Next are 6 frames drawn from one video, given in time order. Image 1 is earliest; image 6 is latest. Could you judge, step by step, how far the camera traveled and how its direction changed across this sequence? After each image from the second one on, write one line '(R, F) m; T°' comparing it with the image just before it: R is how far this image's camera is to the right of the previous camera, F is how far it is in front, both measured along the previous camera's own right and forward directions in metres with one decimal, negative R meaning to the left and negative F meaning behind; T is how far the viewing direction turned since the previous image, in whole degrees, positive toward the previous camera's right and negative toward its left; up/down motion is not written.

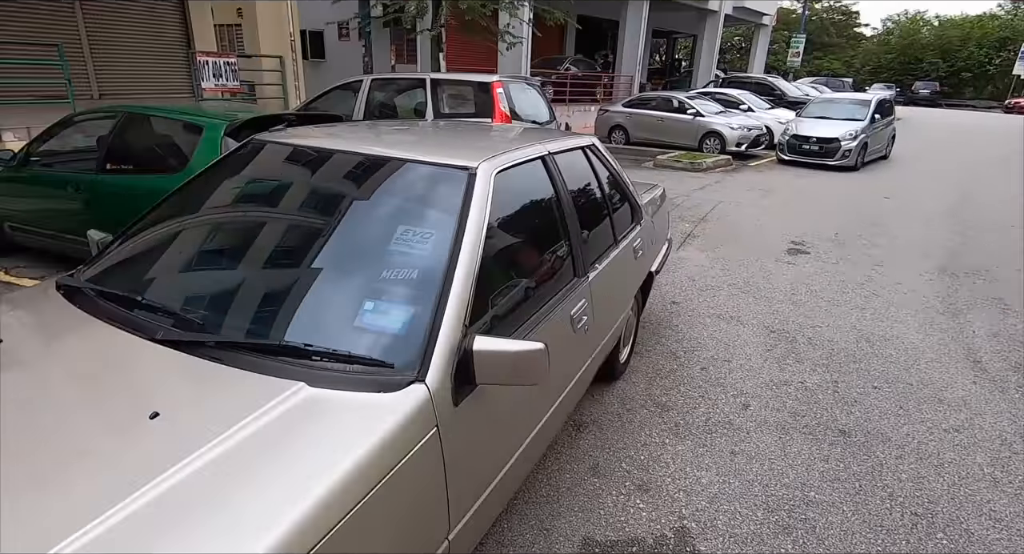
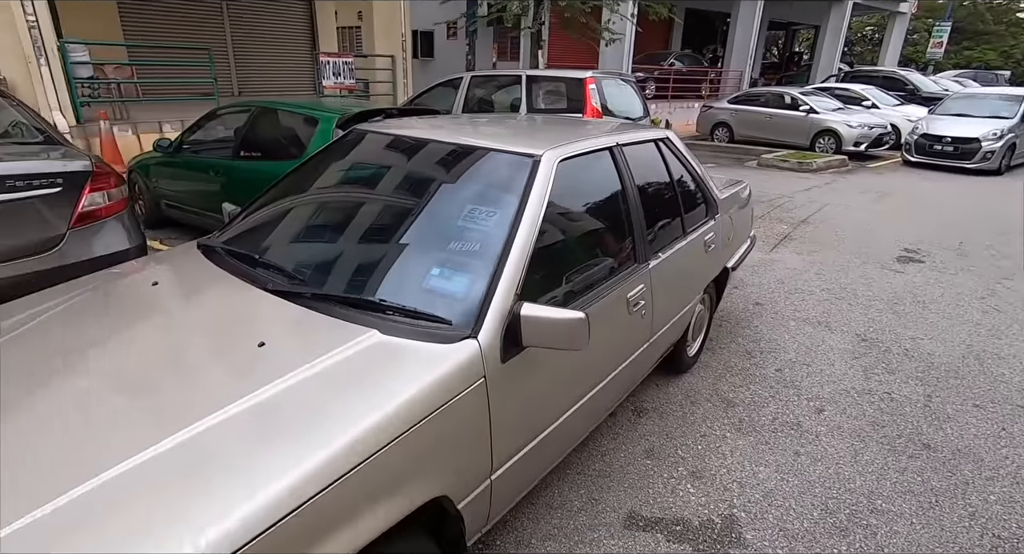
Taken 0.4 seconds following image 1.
(+0.1, -0.2) m; -10°
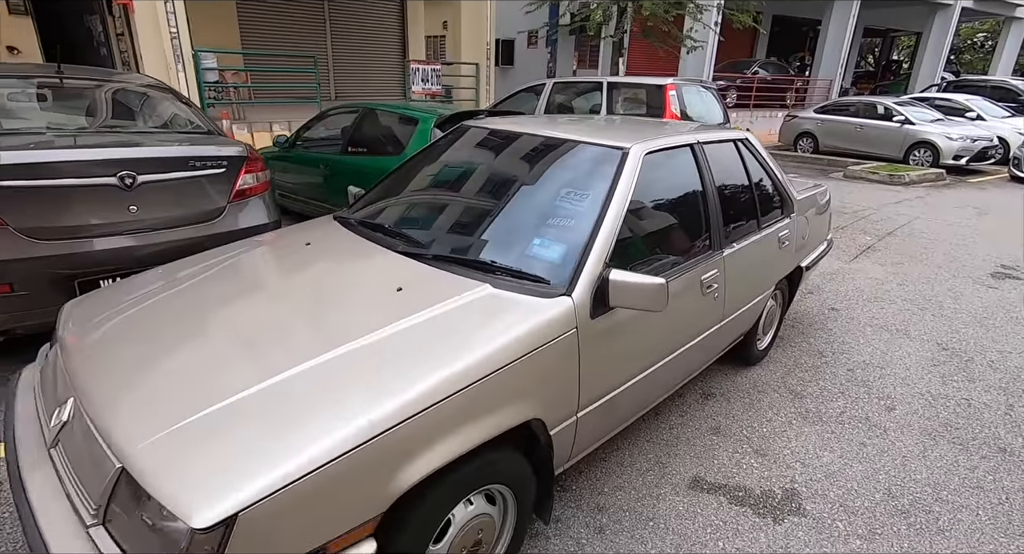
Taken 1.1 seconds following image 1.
(-0.1, -0.3) m; -7°
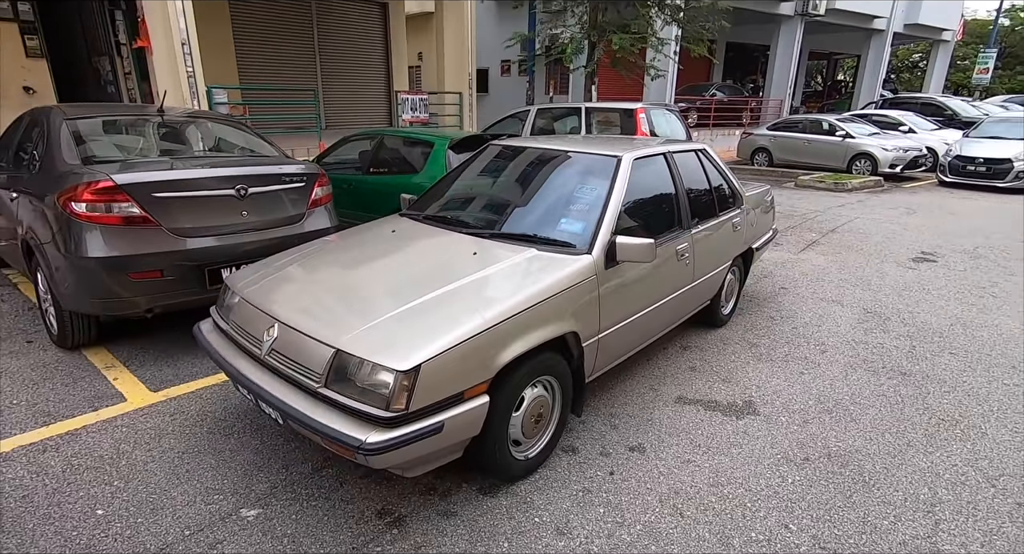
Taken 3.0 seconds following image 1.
(-0.3, -0.9) m; +3°
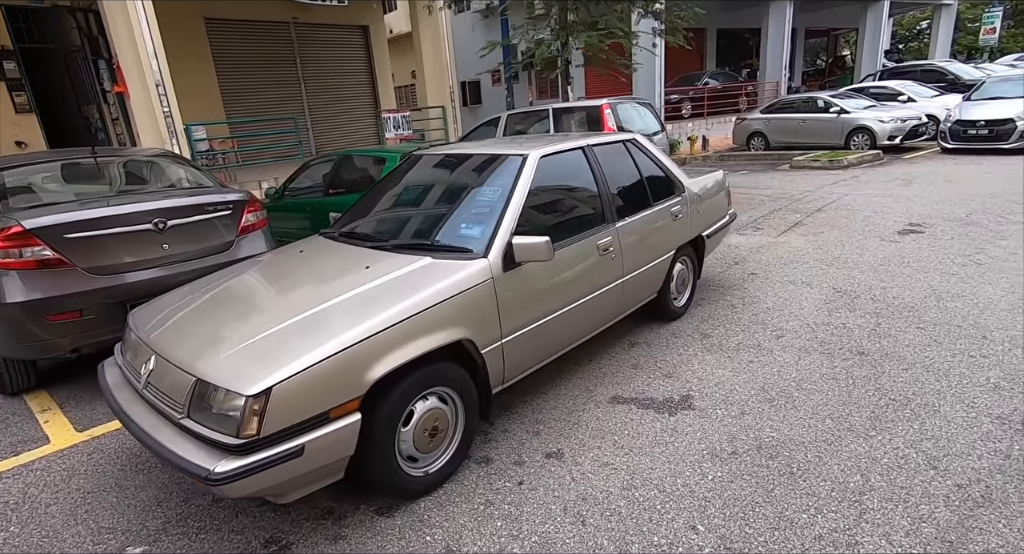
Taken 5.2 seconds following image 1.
(+0.7, +0.1) m; -2°
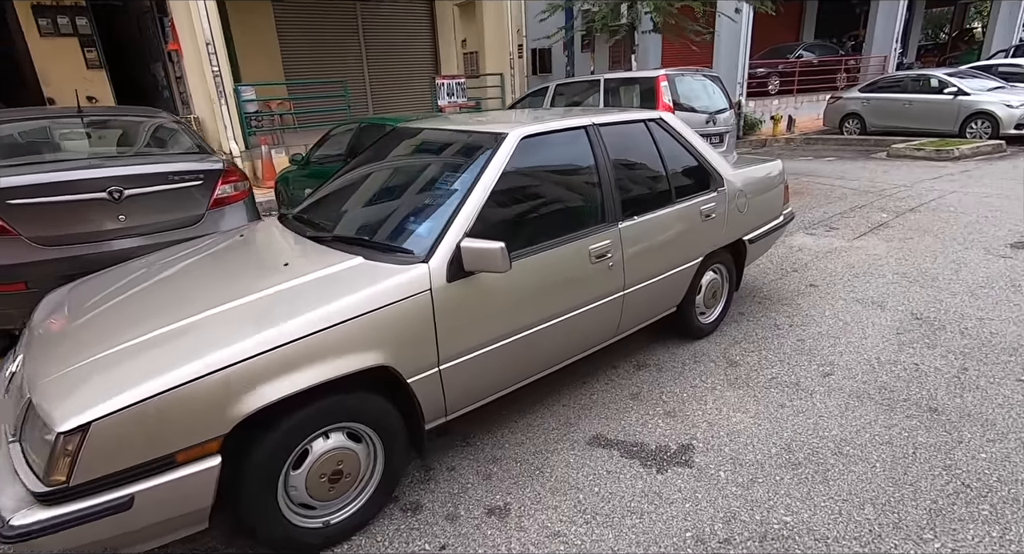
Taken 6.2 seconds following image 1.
(+0.5, +0.6) m; -7°
